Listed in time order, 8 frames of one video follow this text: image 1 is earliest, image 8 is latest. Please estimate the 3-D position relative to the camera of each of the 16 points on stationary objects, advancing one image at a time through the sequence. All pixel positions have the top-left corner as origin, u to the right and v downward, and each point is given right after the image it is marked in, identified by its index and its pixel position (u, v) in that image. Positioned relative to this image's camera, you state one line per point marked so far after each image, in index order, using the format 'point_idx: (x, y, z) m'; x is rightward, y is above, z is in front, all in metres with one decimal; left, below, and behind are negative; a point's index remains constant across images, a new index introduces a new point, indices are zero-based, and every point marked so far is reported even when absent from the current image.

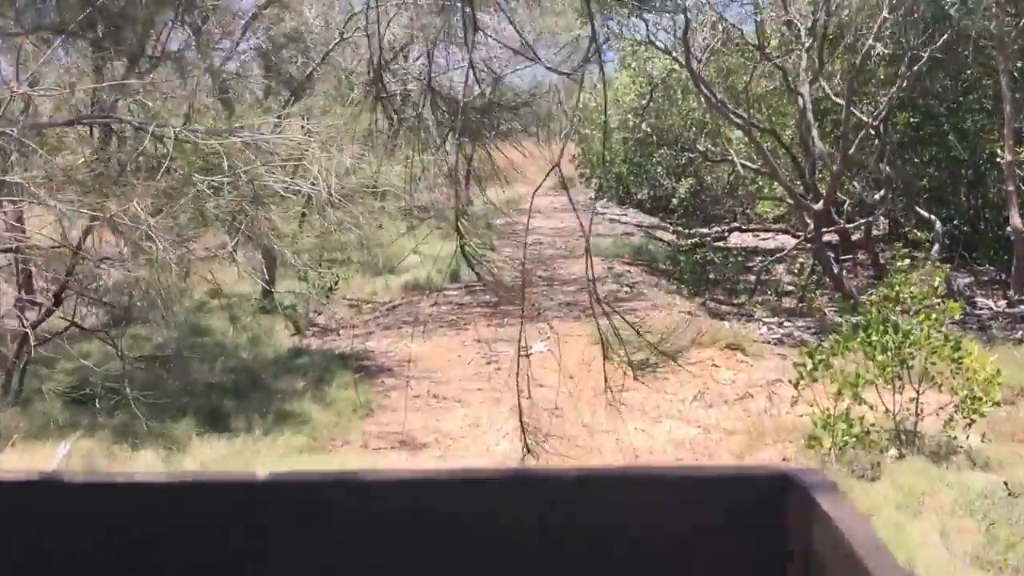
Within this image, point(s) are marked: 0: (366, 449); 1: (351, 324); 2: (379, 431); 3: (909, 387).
0: (-0.7, -0.7, +4.9) m
1: (-1.2, -0.3, +8.5) m
2: (-0.7, -0.7, +5.3) m
3: (+1.8, -0.5, +5.0) m
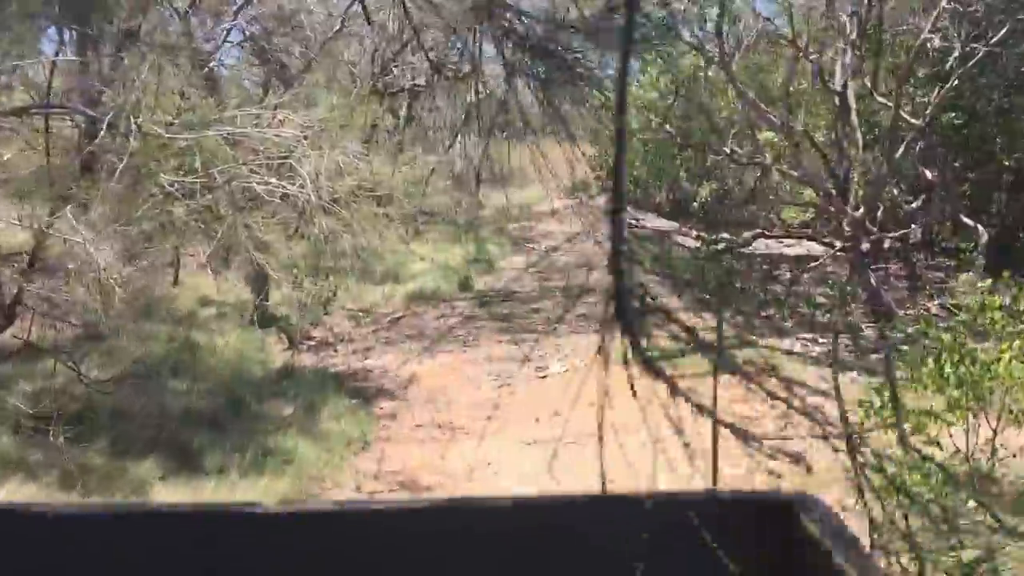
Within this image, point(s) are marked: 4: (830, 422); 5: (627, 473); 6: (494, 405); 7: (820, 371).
0: (-0.6, -0.8, +4.2) m
1: (-1.2, -0.4, +7.9) m
2: (-0.6, -0.8, +4.6) m
3: (+1.9, -0.6, +4.4) m
4: (+1.6, -0.7, +5.4) m
5: (+0.5, -0.8, +4.7) m
6: (-0.1, -0.6, +5.8) m
7: (+1.9, -0.5, +6.6) m
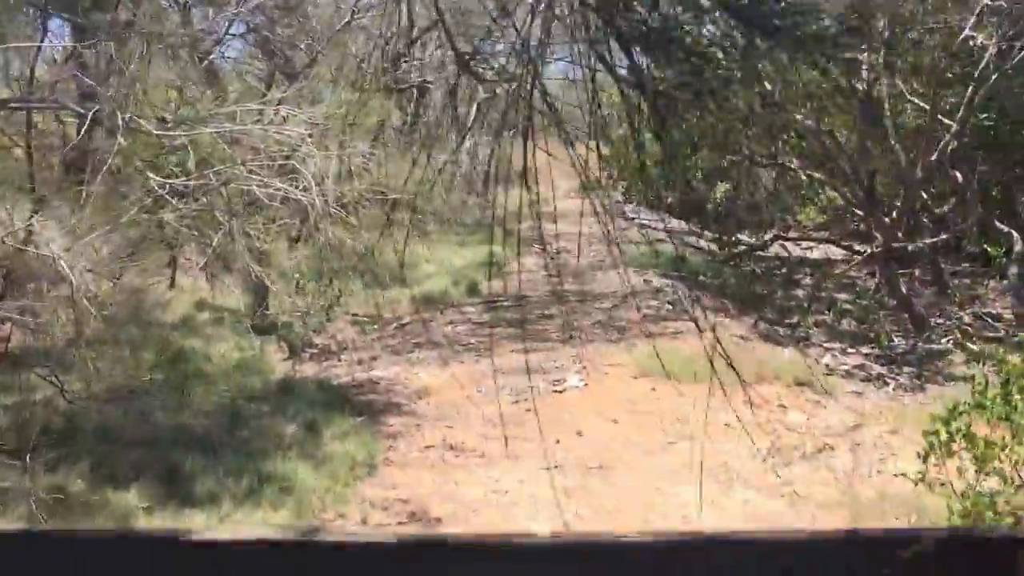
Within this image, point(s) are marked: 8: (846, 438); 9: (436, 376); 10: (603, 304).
0: (-0.5, -0.9, +3.9) m
1: (-1.1, -0.4, +7.5) m
2: (-0.5, -0.8, +4.3) m
3: (+2.0, -0.6, +4.0) m
4: (+1.6, -0.7, +5.0) m
5: (+0.6, -0.9, +4.4) m
6: (0.0, -0.7, +5.5) m
7: (+1.9, -0.6, +6.2) m
8: (+1.6, -0.7, +5.3) m
9: (-0.5, -0.5, +6.5) m
10: (+0.8, -0.1, +8.7) m
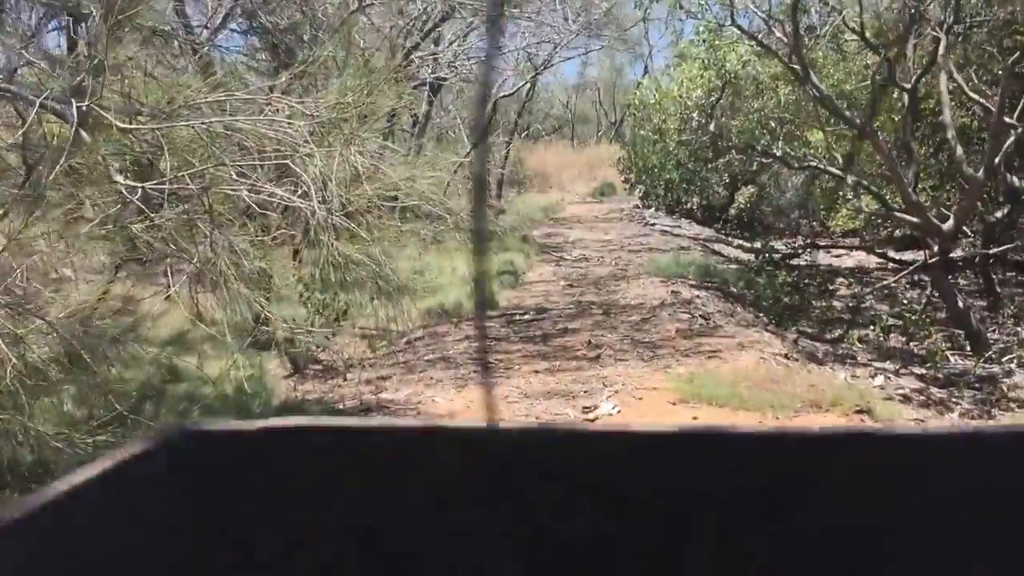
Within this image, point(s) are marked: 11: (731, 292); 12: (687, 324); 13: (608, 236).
0: (-0.4, -0.9, +3.3) m
1: (-0.9, -0.5, +7.0) m
2: (-0.4, -0.9, +3.7) m
3: (+2.1, -0.7, +3.4) m
4: (+1.8, -0.8, +4.4) m
5: (+0.7, -0.9, +3.8) m
6: (+0.1, -0.7, +4.9) m
7: (+2.1, -0.6, +5.6) m
8: (+1.7, -0.8, +4.7) m
9: (-0.3, -0.6, +5.9) m
10: (+0.9, -0.2, +8.1) m
11: (+1.9, 0.0, +9.3) m
12: (+1.2, -0.3, +7.6) m
13: (+1.2, +0.6, +13.6) m
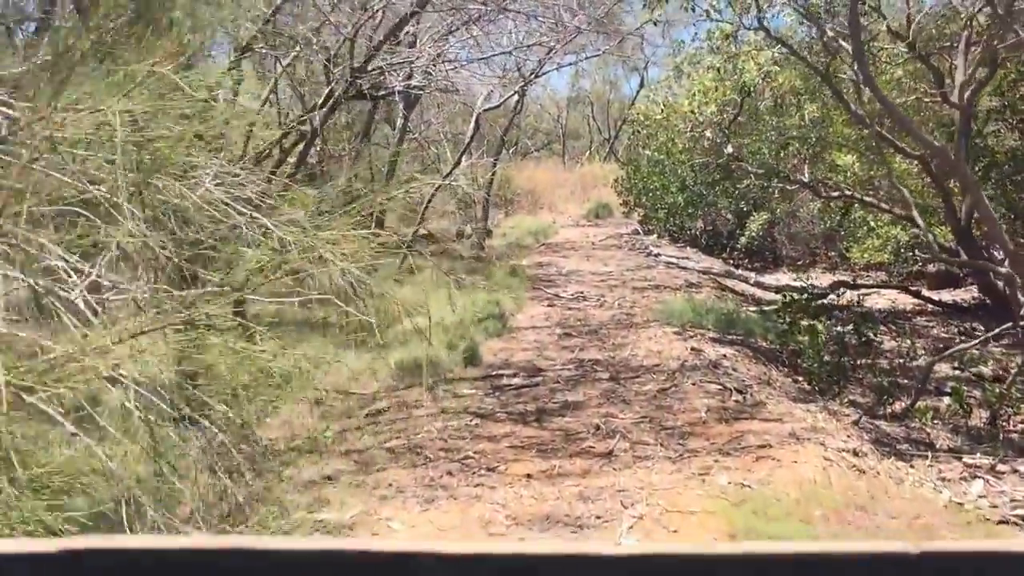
0: (-0.4, -1.2, +1.7) m
1: (-1.0, -0.8, +5.4) m
2: (-0.4, -1.2, +2.1) m
3: (+2.1, -1.0, +1.9) m
4: (+1.7, -1.1, +2.9) m
5: (+0.6, -1.2, +2.2) m
6: (+0.1, -1.1, +3.3) m
7: (+2.0, -1.0, +4.1) m
8: (+1.7, -1.1, +3.2) m
9: (-0.4, -0.9, +4.3) m
10: (+0.8, -0.6, +6.5) m
11: (+1.8, -0.4, +7.8) m
12: (+1.1, -0.6, +6.0) m
13: (+1.0, +0.2, +12.1) m
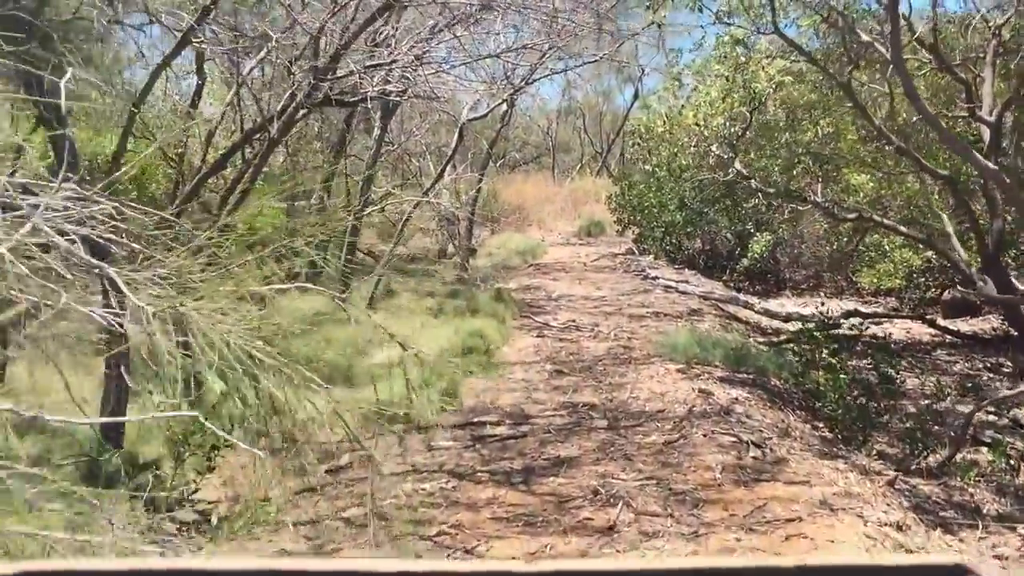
0: (-0.5, -1.3, +0.9) m
1: (-1.1, -1.0, +4.6) m
2: (-0.5, -1.3, +1.3) m
3: (+2.0, -1.1, +1.1) m
4: (+1.7, -1.3, +2.1) m
5: (+0.6, -1.4, +1.4) m
6: (0.0, -1.2, +2.5) m
7: (+2.0, -1.1, +3.3) m
8: (+1.6, -1.3, +2.4) m
9: (-0.4, -1.1, +3.5) m
10: (+0.7, -0.8, +5.7) m
11: (+1.7, -0.6, +7.0) m
12: (+1.1, -0.8, +5.2) m
13: (+0.9, 0.0, +11.3) m
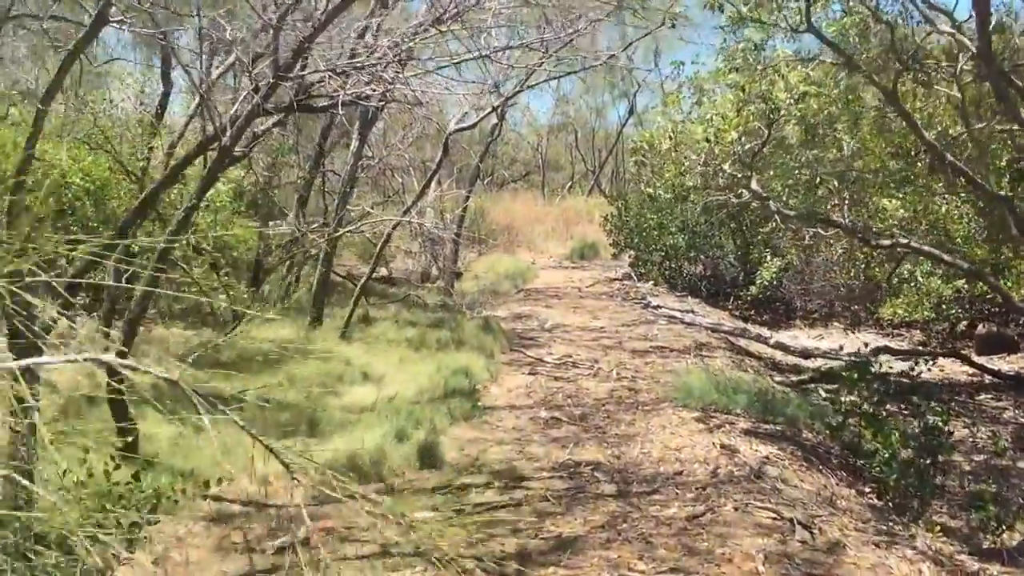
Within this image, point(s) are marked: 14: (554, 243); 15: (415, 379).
0: (-0.5, -1.4, -0.1) m
1: (-1.1, -1.1, +3.6) m
2: (-0.5, -1.4, +0.3) m
3: (+2.0, -1.3, +0.1) m
4: (+1.7, -1.4, +1.1) m
5: (+0.6, -1.5, +0.4) m
6: (0.0, -1.3, +1.5) m
7: (+1.9, -1.3, +2.3) m
8: (+1.6, -1.4, +1.4) m
9: (-0.5, -1.2, +2.5) m
10: (+0.7, -0.9, +4.8) m
11: (+1.6, -0.8, +6.0) m
12: (+1.0, -1.0, +4.3) m
13: (+0.8, -0.3, +10.3) m
14: (+0.7, +0.7, +17.5) m
15: (-0.7, -0.6, +7.5) m
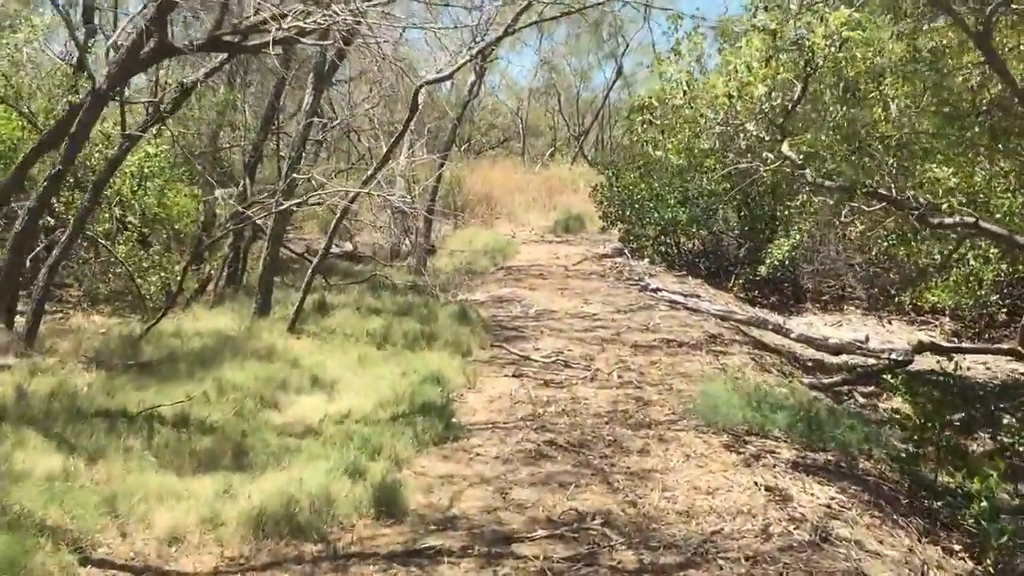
0: (-0.4, -1.6, -1.4) m
1: (-1.1, -1.1, +2.2) m
2: (-0.4, -1.6, -1.0) m
3: (+2.1, -1.4, -1.2) m
4: (+1.7, -1.5, -0.2) m
5: (+0.6, -1.6, -0.9) m
6: (0.0, -1.4, +0.2) m
7: (+1.9, -1.4, +1.0) m
8: (+1.7, -1.5, +0.1) m
9: (-0.5, -1.3, +1.2) m
10: (+0.6, -1.0, +3.4) m
11: (+1.5, -0.8, +4.7) m
12: (+1.0, -1.0, +2.9) m
13: (+0.6, -0.2, +9.0) m
14: (+0.4, +1.1, +16.2) m
15: (-0.8, -0.5, +6.1) m
